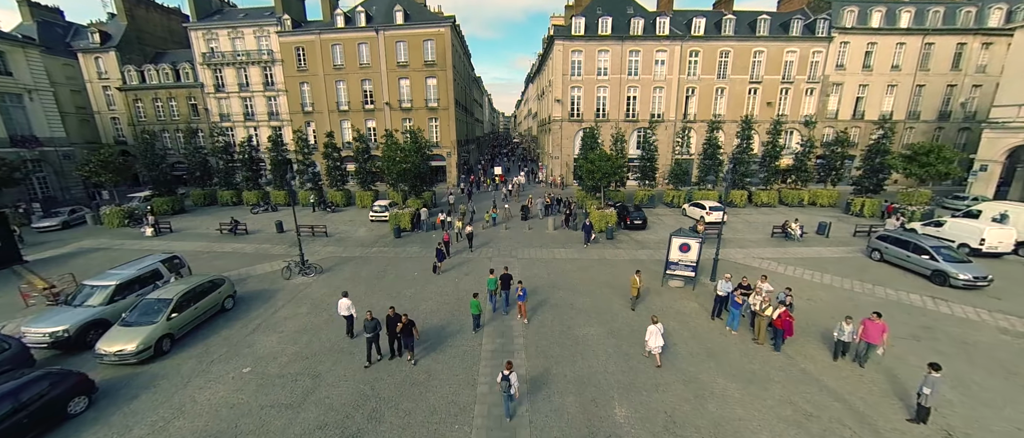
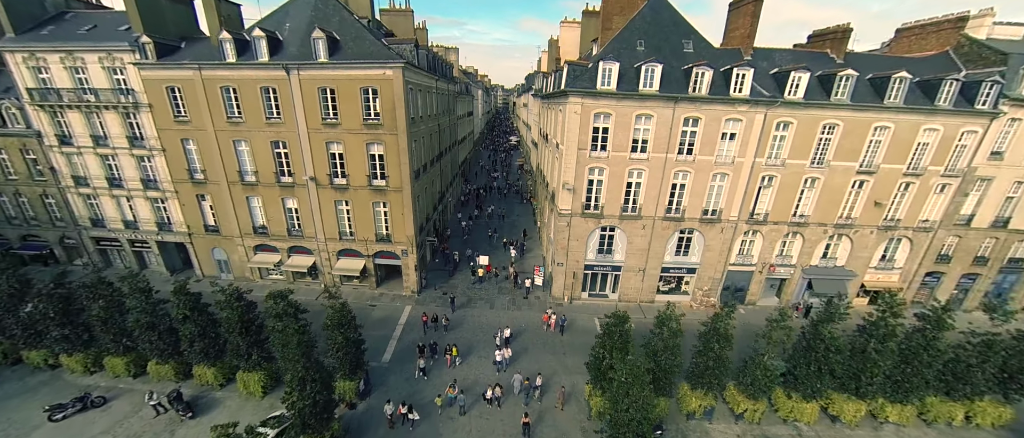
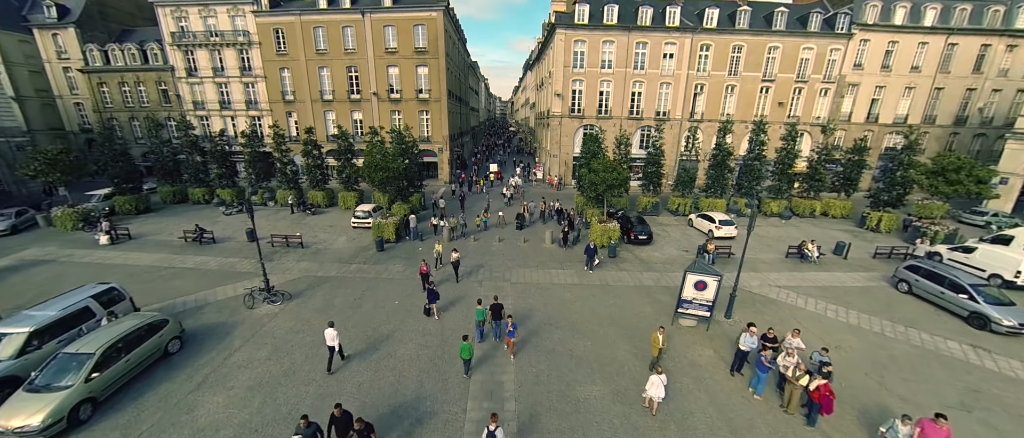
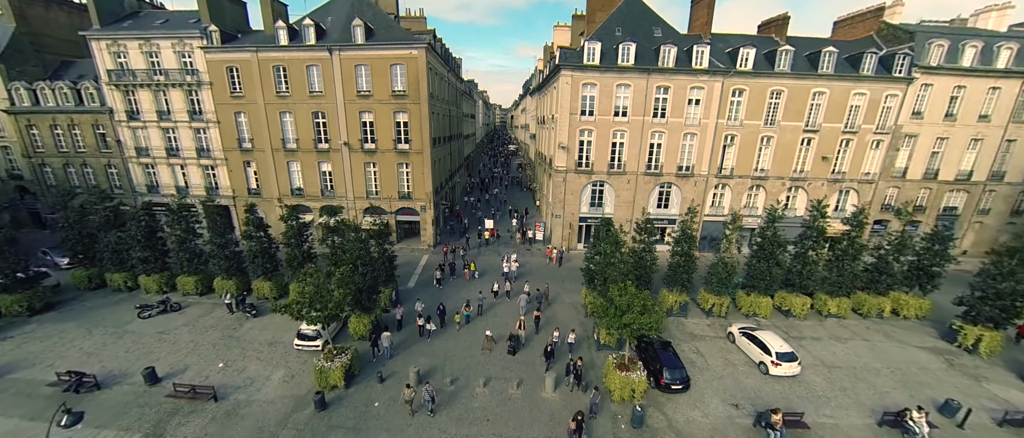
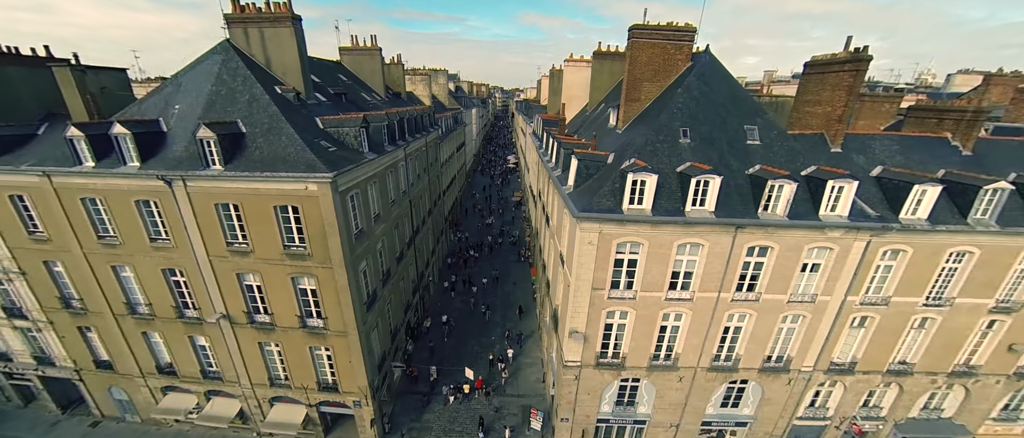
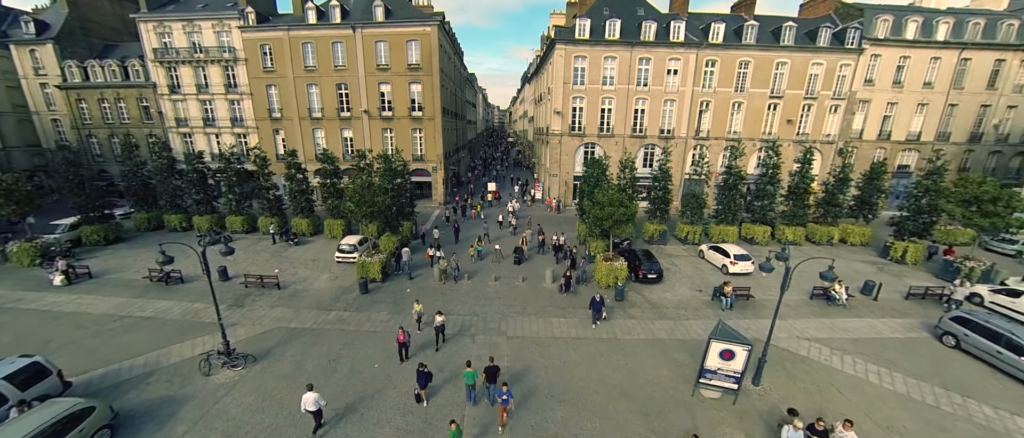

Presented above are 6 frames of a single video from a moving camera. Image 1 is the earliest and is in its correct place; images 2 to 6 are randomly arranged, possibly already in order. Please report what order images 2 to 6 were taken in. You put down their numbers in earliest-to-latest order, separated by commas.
3, 6, 4, 2, 5
